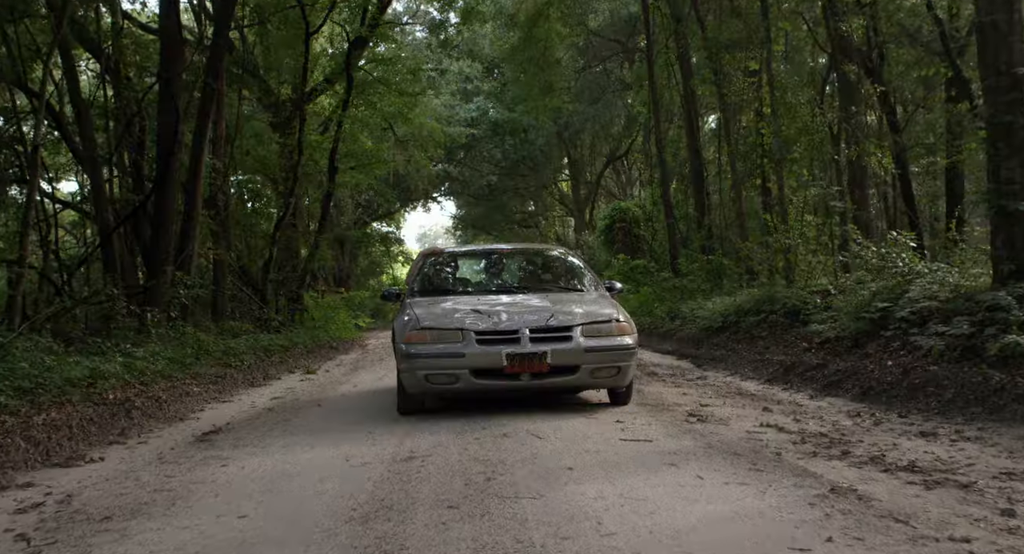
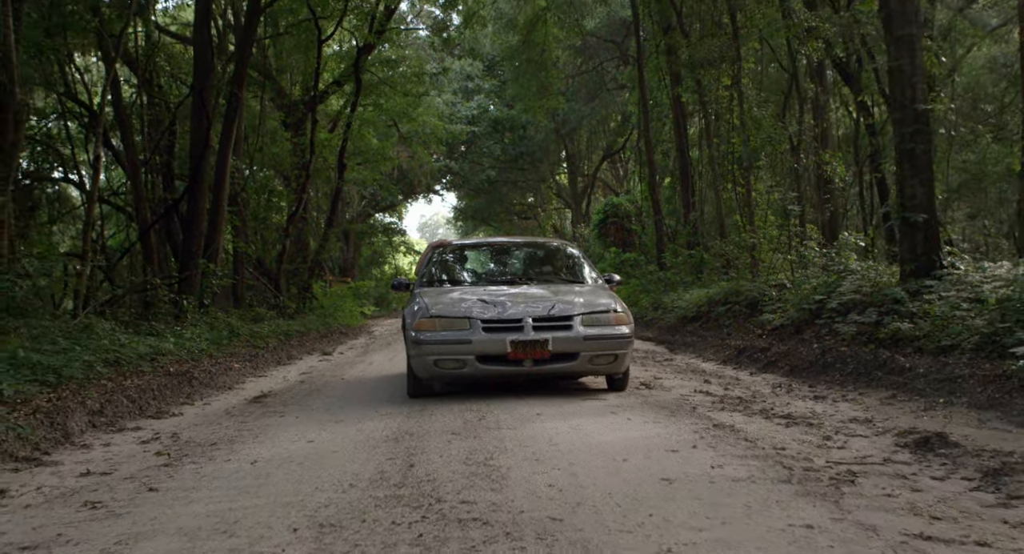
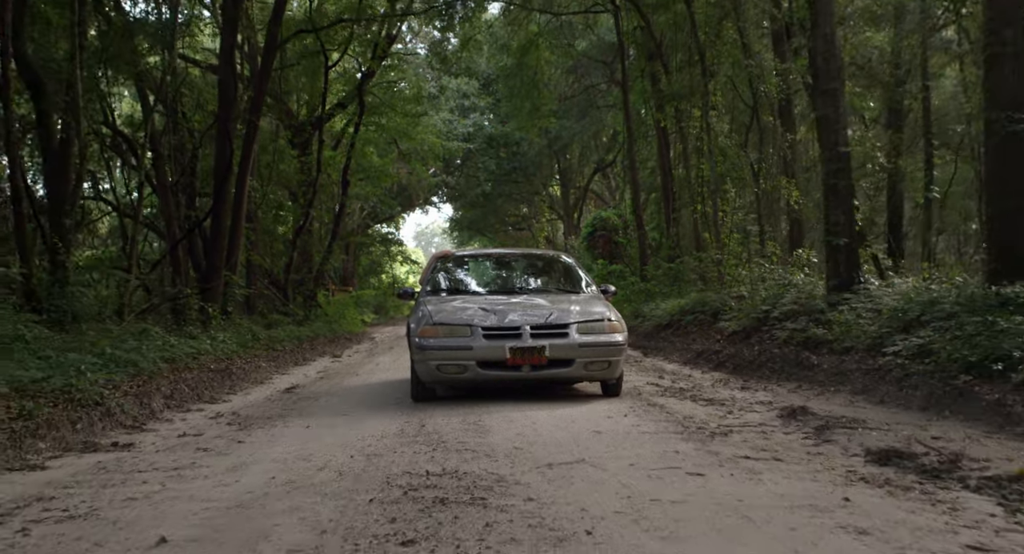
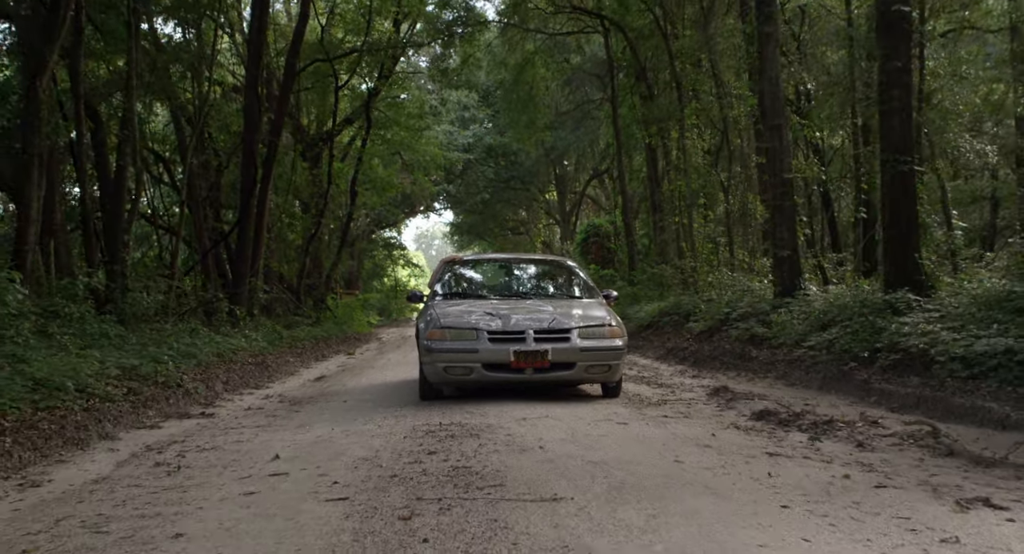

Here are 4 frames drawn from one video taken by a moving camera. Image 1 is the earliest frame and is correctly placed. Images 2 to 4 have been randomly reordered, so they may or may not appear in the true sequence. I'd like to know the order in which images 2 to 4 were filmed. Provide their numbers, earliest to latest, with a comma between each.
2, 3, 4
